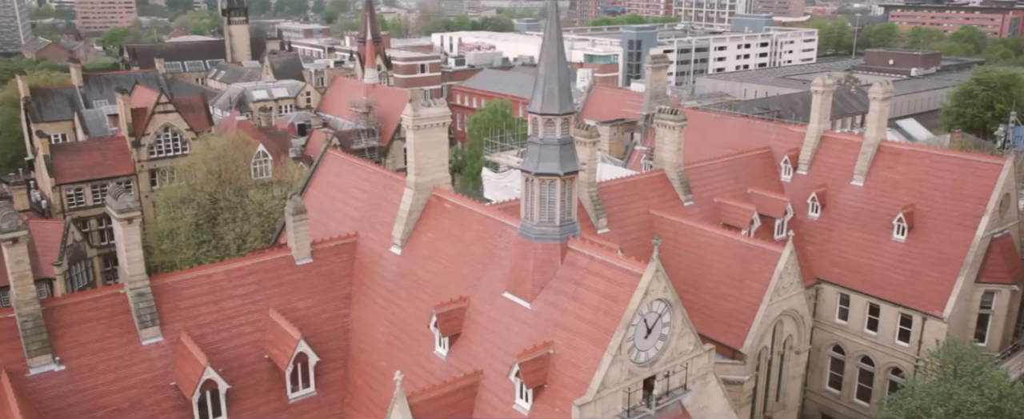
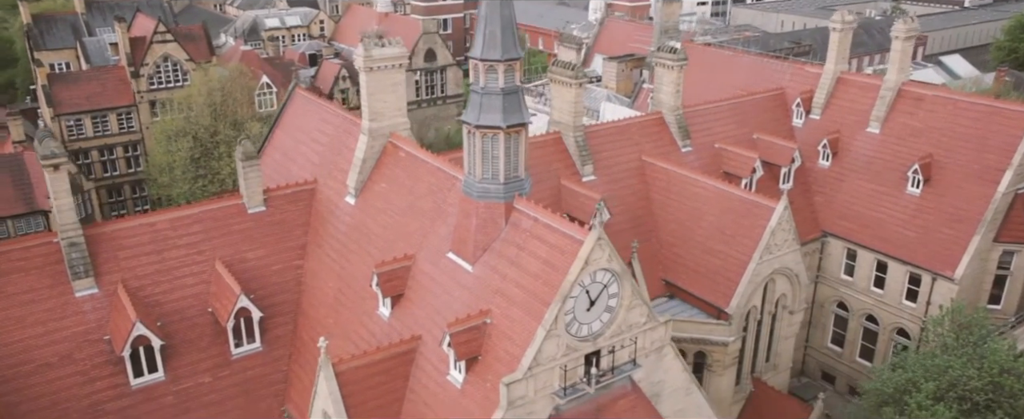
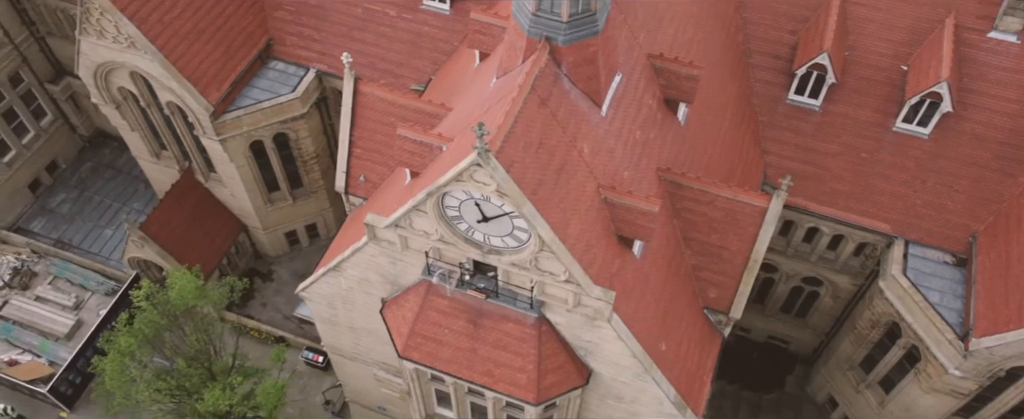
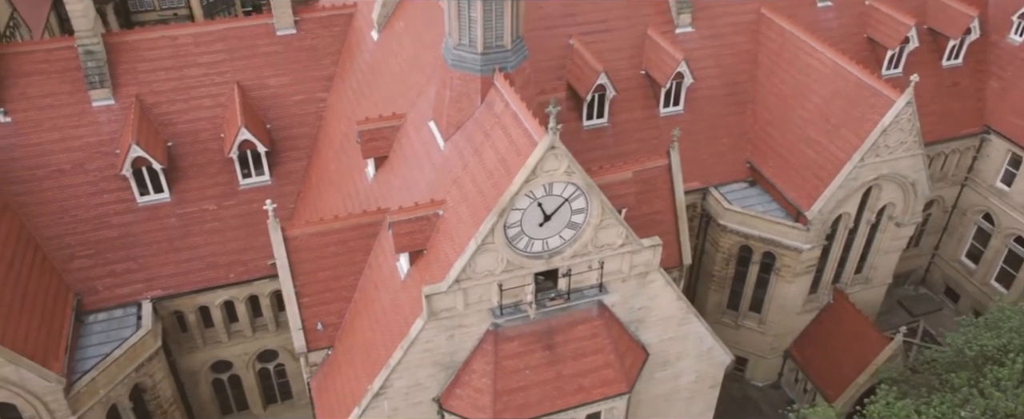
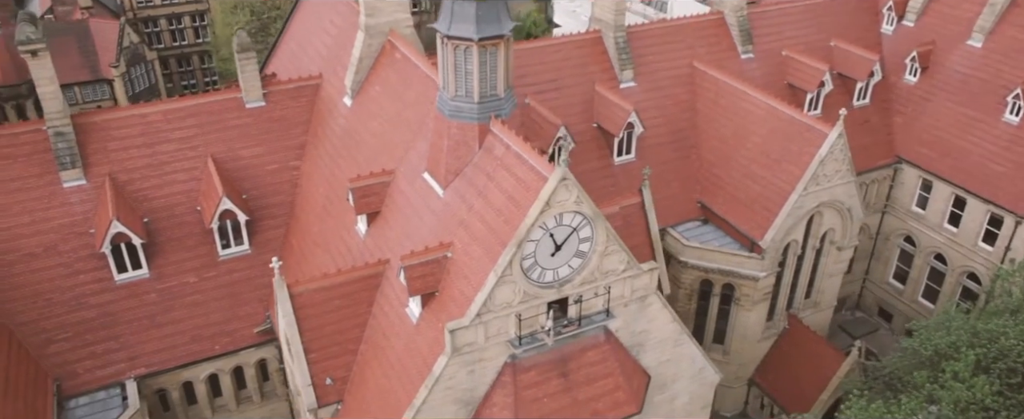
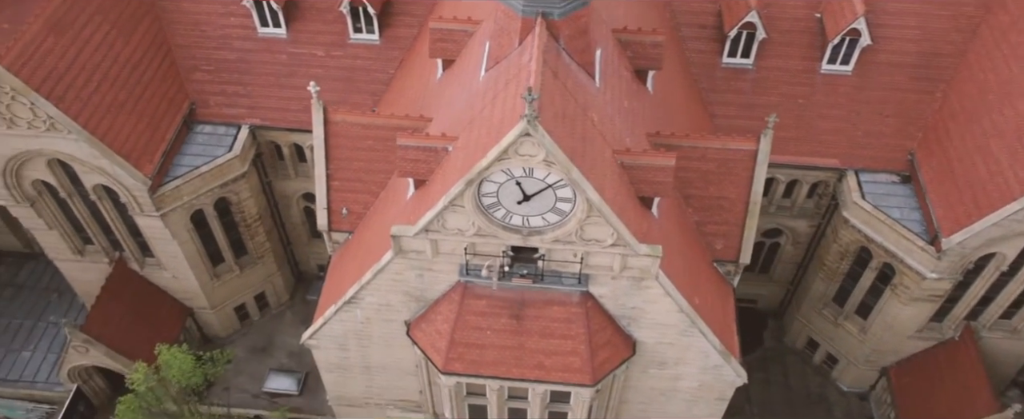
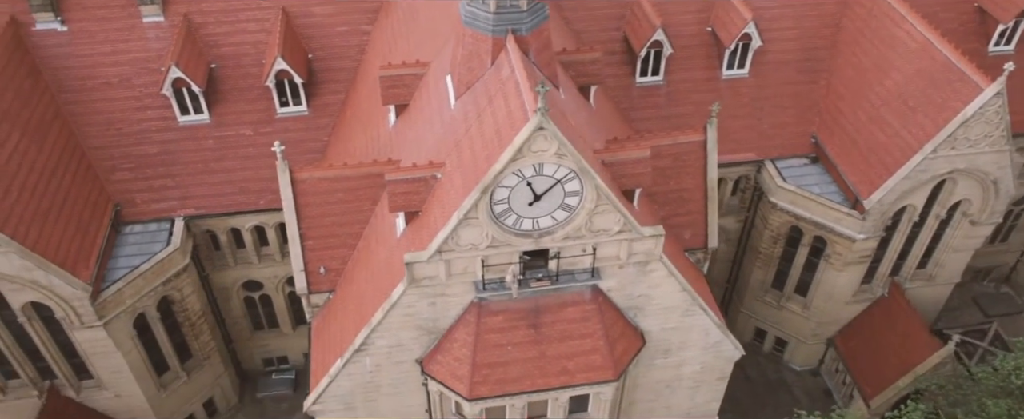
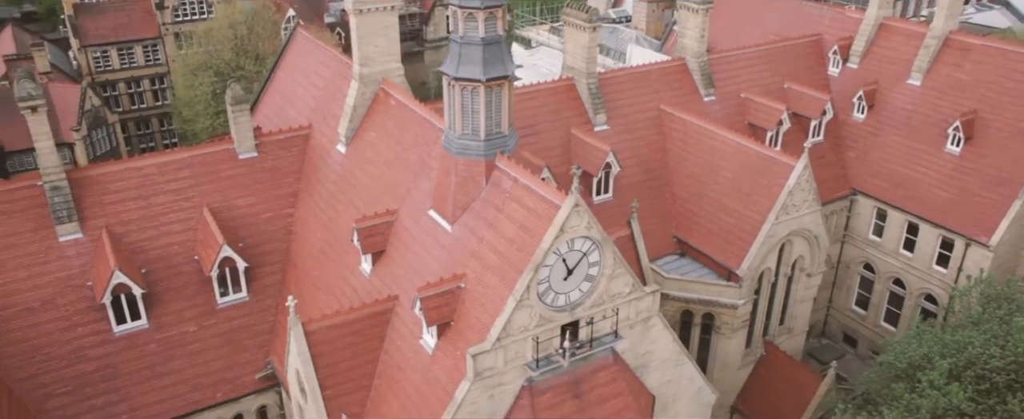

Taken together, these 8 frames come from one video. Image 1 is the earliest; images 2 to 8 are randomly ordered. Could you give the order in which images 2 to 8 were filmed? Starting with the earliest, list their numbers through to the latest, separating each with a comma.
2, 8, 5, 4, 7, 6, 3
